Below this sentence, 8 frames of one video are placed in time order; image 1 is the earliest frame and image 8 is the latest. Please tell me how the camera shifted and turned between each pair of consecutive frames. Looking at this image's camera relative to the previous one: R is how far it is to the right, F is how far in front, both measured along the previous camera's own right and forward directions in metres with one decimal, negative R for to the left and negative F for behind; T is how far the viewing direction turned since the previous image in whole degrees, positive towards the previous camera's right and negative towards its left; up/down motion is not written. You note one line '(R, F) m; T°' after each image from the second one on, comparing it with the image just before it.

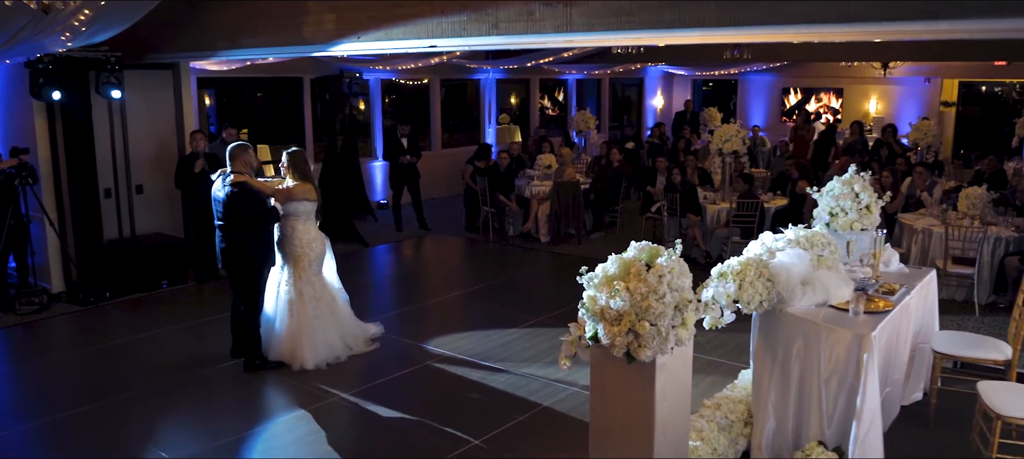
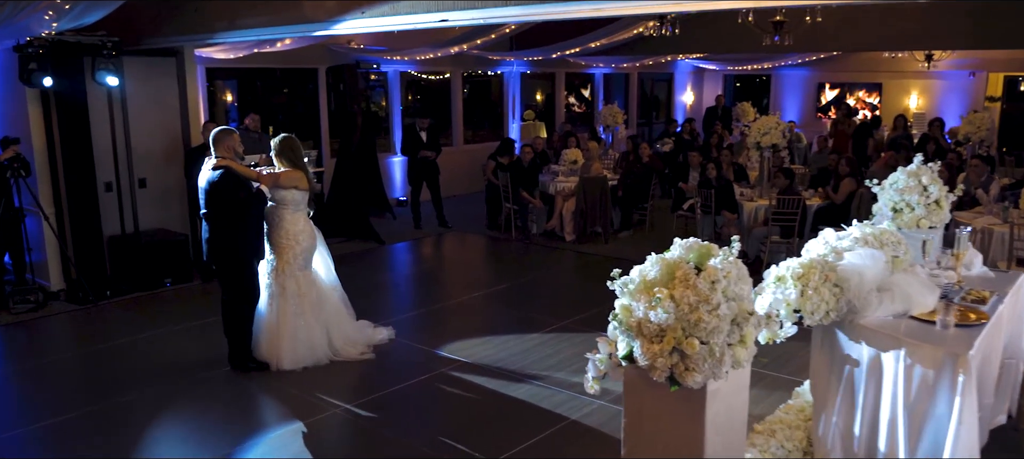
(0.0, +0.5) m; -2°
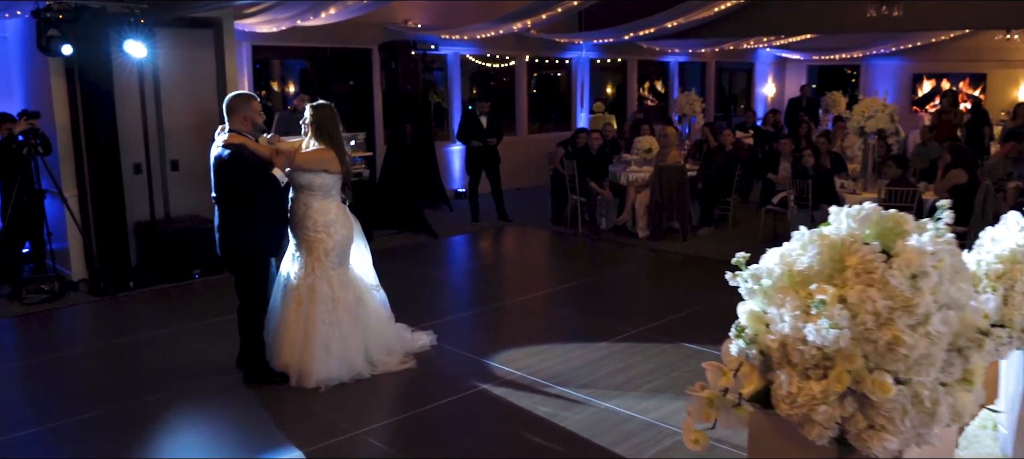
(0.0, +0.9) m; -5°
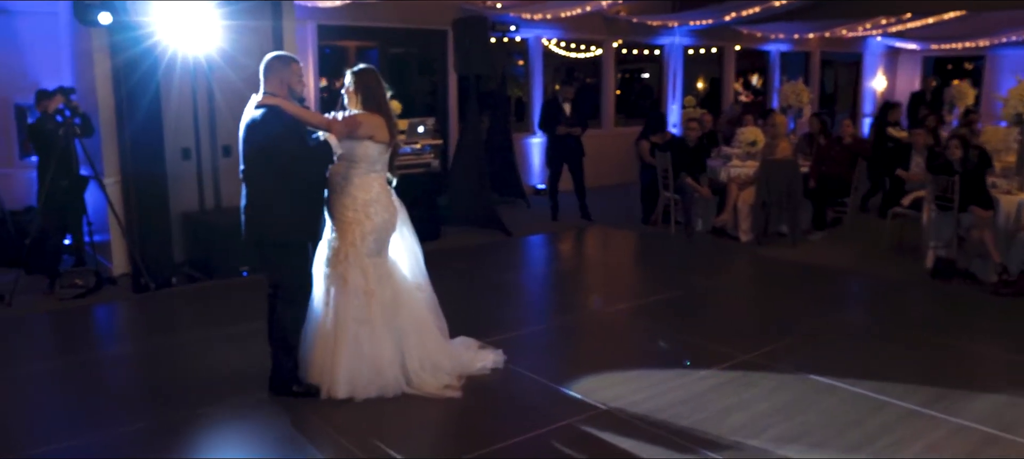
(0.0, +0.9) m; -6°
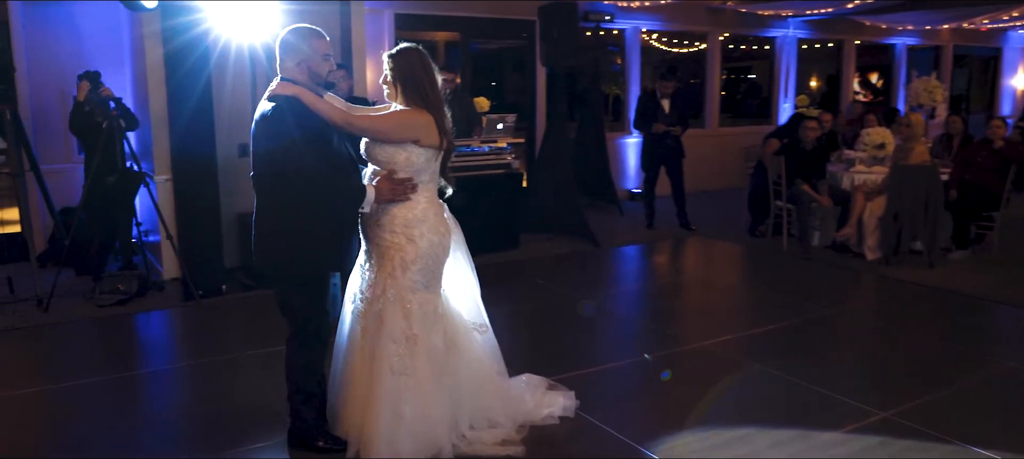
(+0.1, +0.8) m; -7°
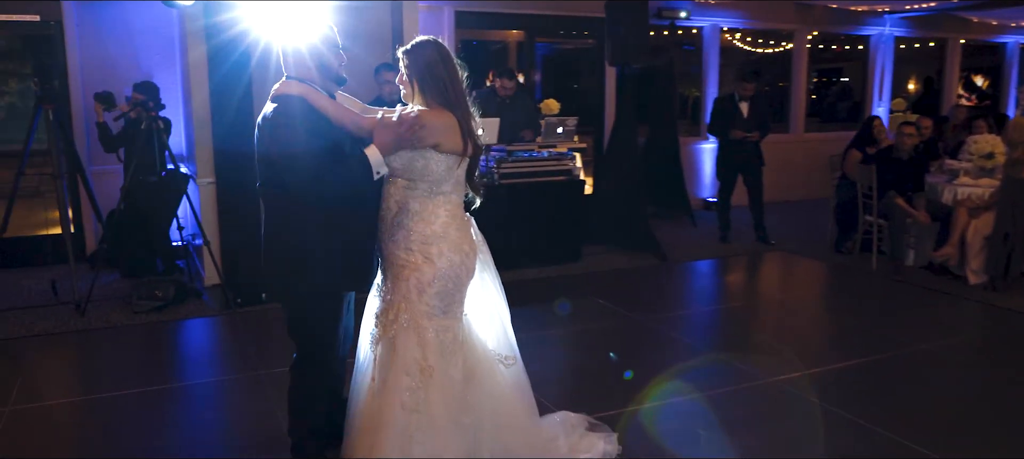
(+0.2, +0.4) m; -6°
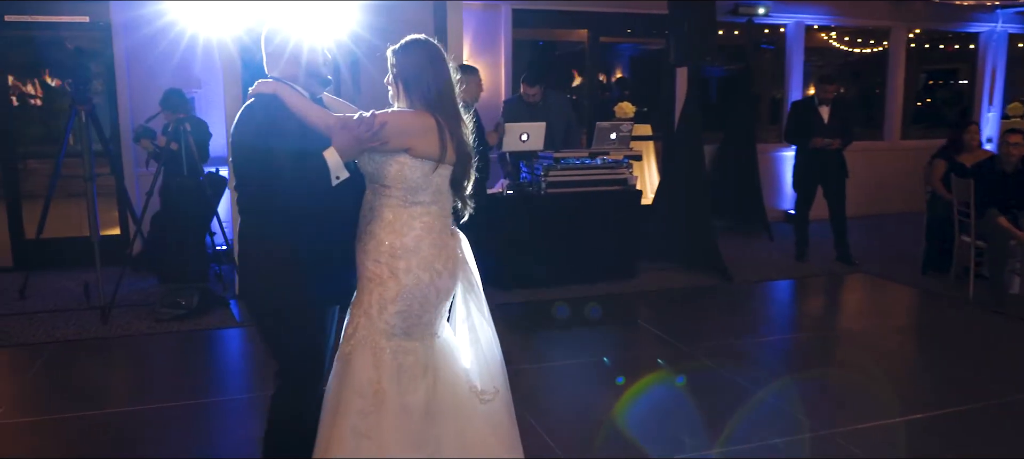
(+0.3, +0.4) m; -7°
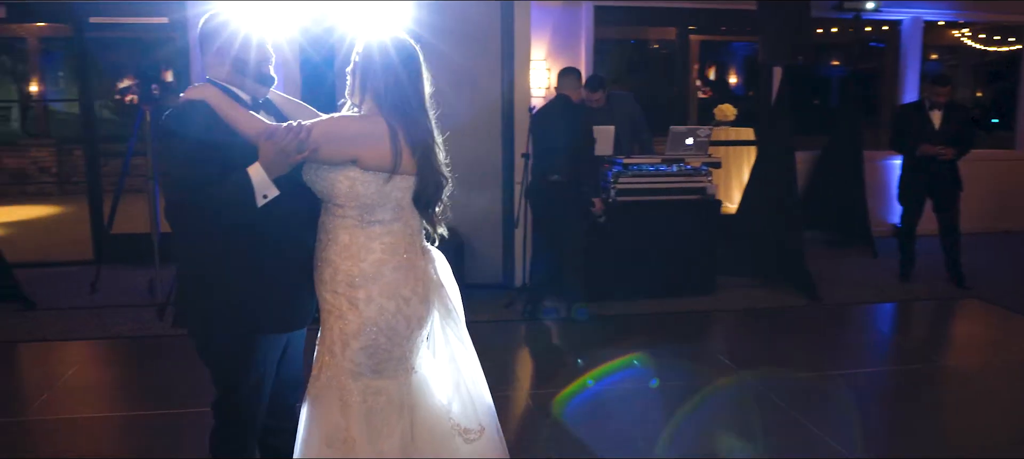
(+0.3, +0.3) m; -8°
